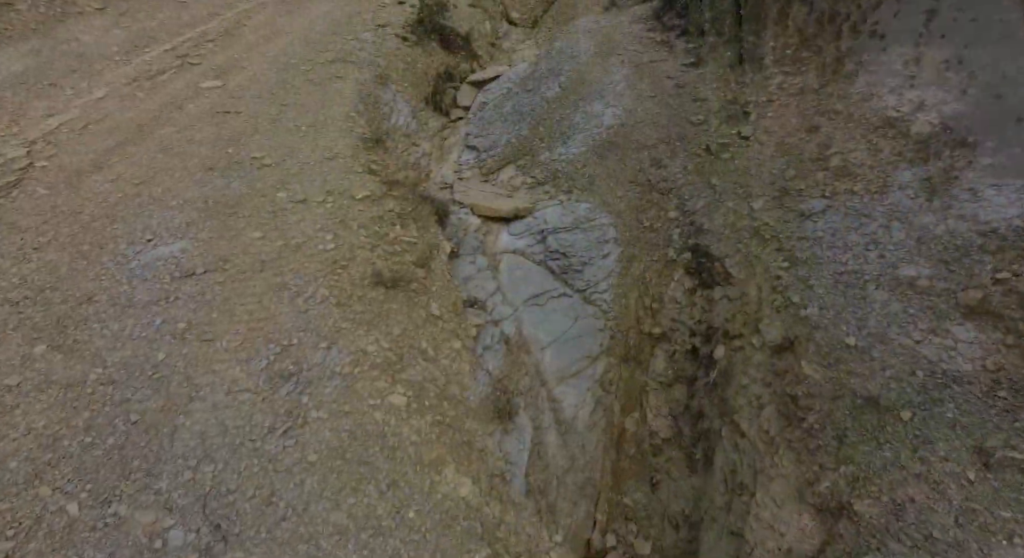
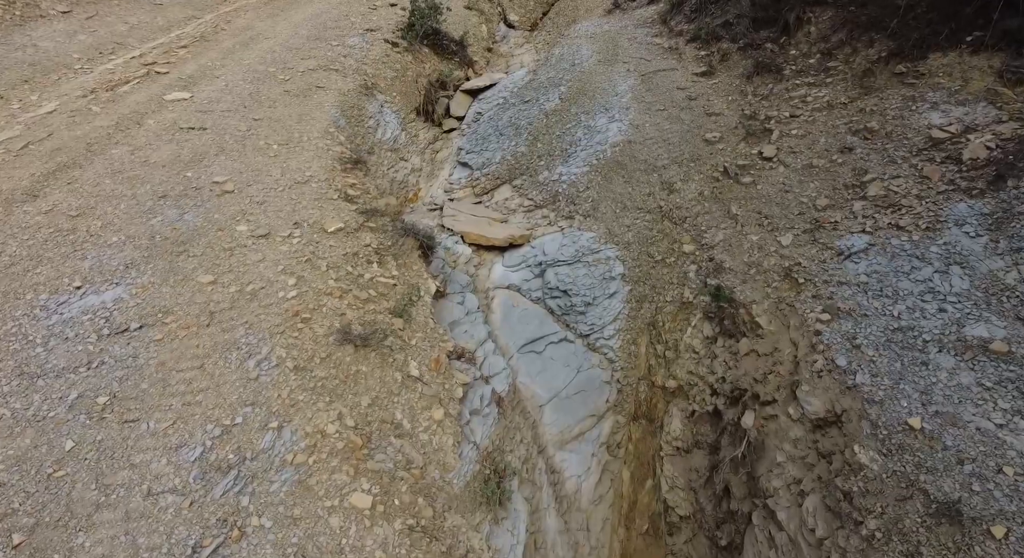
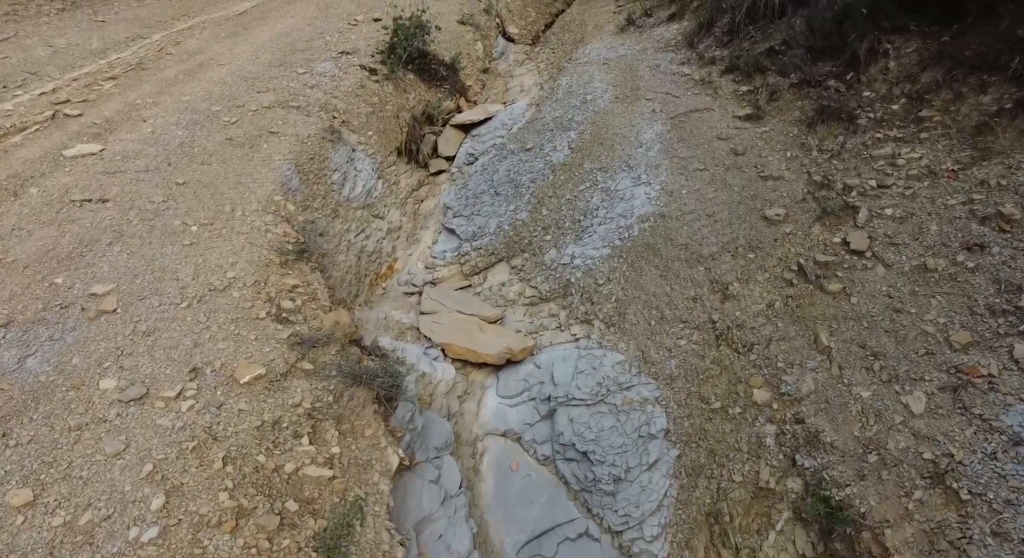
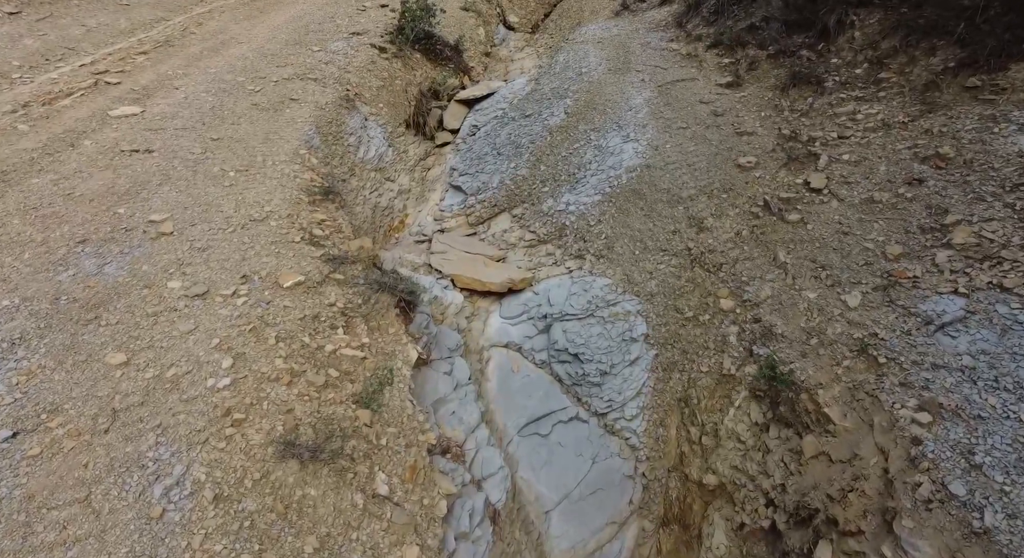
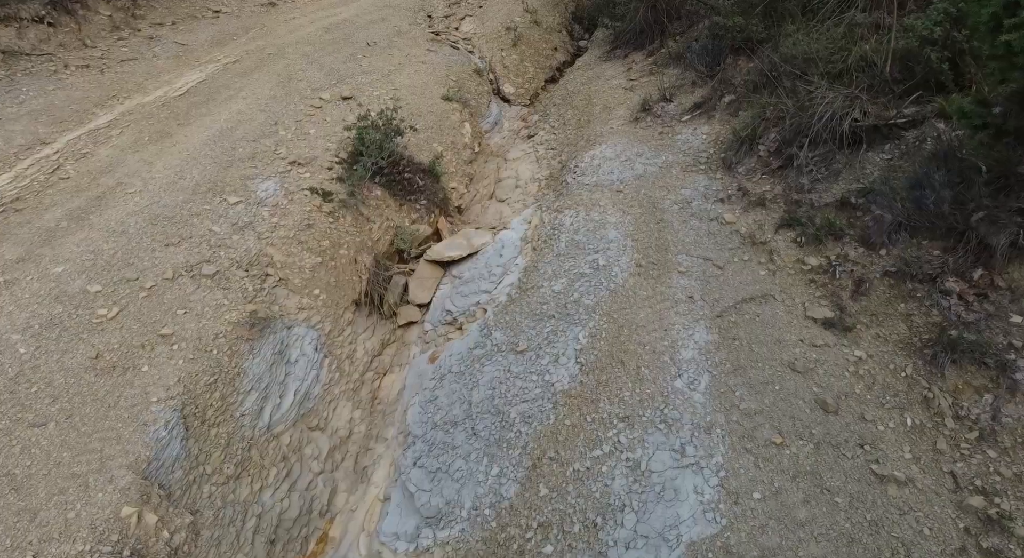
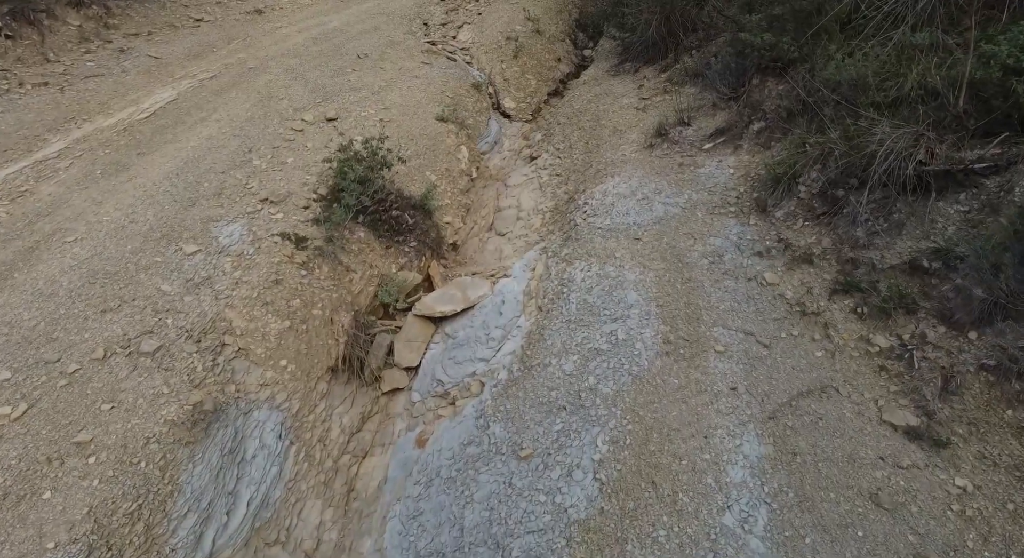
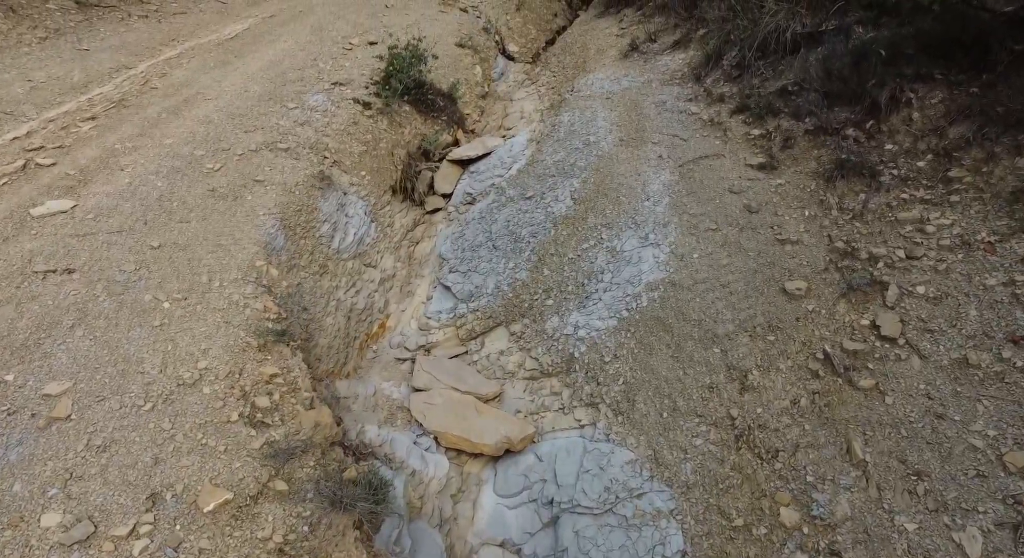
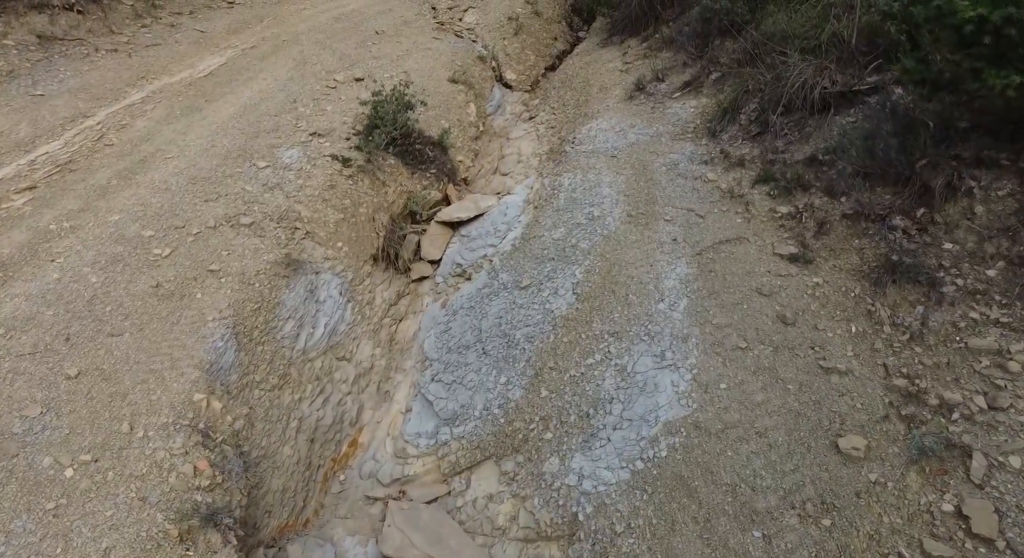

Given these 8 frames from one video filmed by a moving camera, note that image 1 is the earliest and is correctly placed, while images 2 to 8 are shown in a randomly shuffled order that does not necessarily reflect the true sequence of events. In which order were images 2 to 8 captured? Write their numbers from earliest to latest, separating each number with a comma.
2, 4, 3, 7, 8, 5, 6
